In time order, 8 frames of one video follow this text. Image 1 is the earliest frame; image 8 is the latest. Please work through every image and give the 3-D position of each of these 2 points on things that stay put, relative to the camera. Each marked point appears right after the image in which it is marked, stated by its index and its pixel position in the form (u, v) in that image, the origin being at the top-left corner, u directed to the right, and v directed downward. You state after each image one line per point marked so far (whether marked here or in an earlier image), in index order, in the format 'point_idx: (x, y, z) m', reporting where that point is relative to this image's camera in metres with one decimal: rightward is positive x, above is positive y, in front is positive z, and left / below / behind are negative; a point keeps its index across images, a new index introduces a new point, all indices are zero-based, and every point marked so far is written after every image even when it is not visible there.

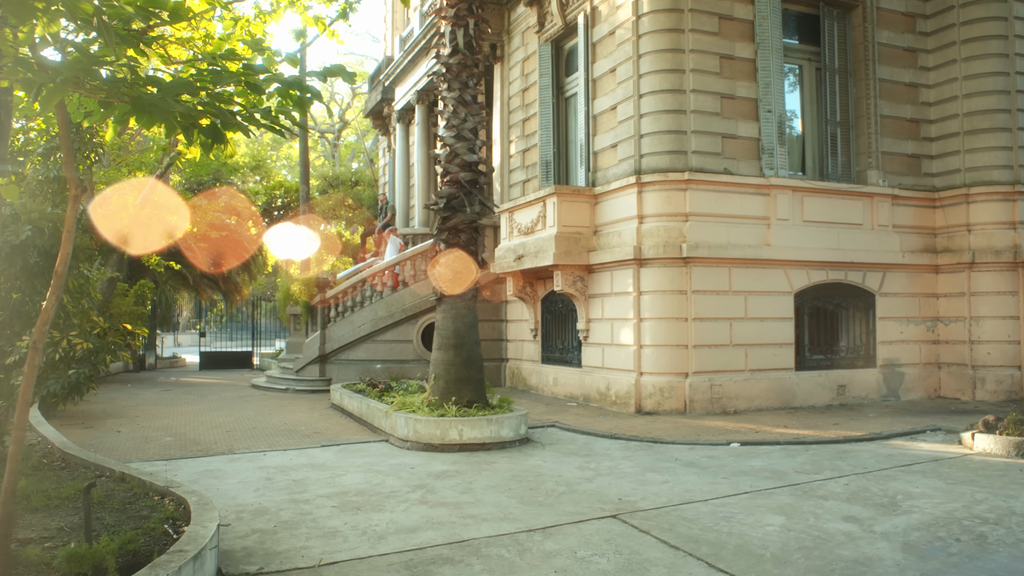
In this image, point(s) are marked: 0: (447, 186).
0: (-0.8, +1.1, +8.4) m
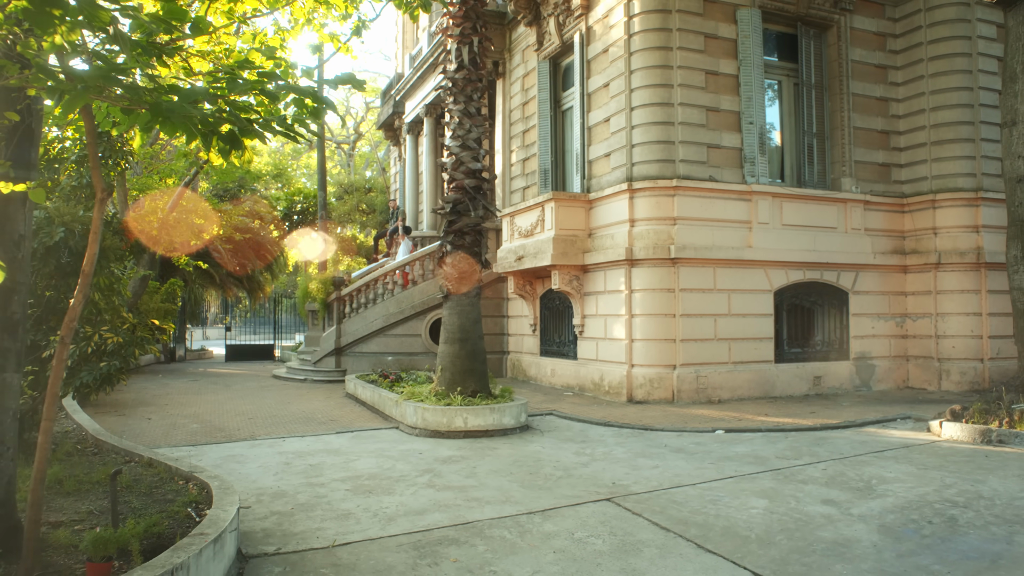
0: (-0.7, +1.2, +8.6) m
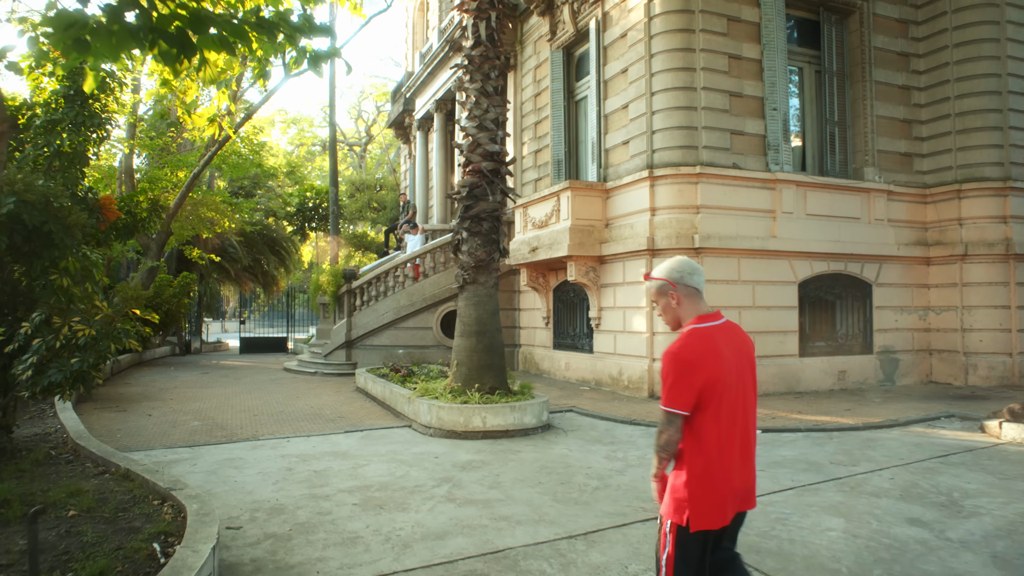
0: (-0.5, +1.3, +8.0) m
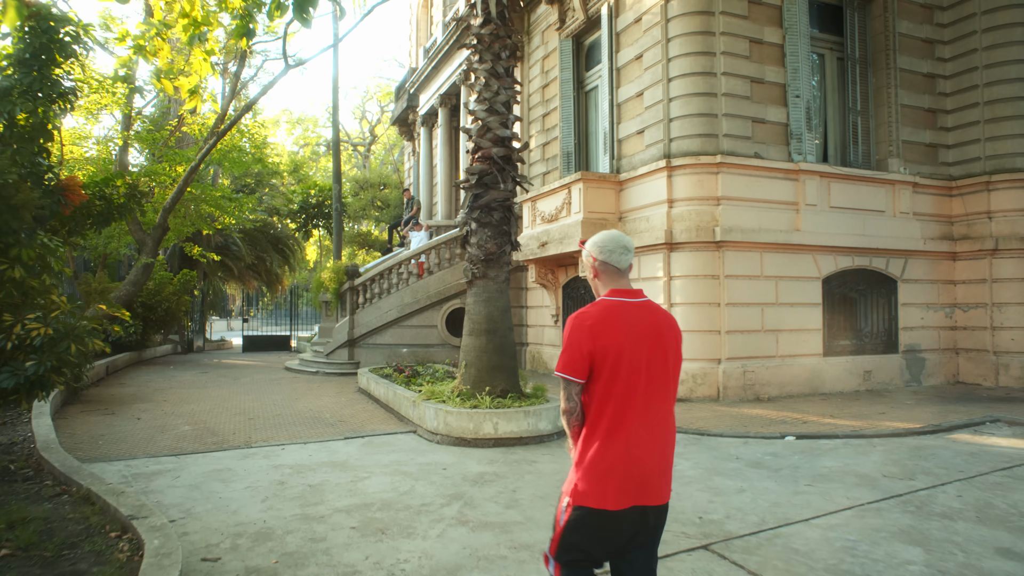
0: (-0.4, +1.4, +7.4) m
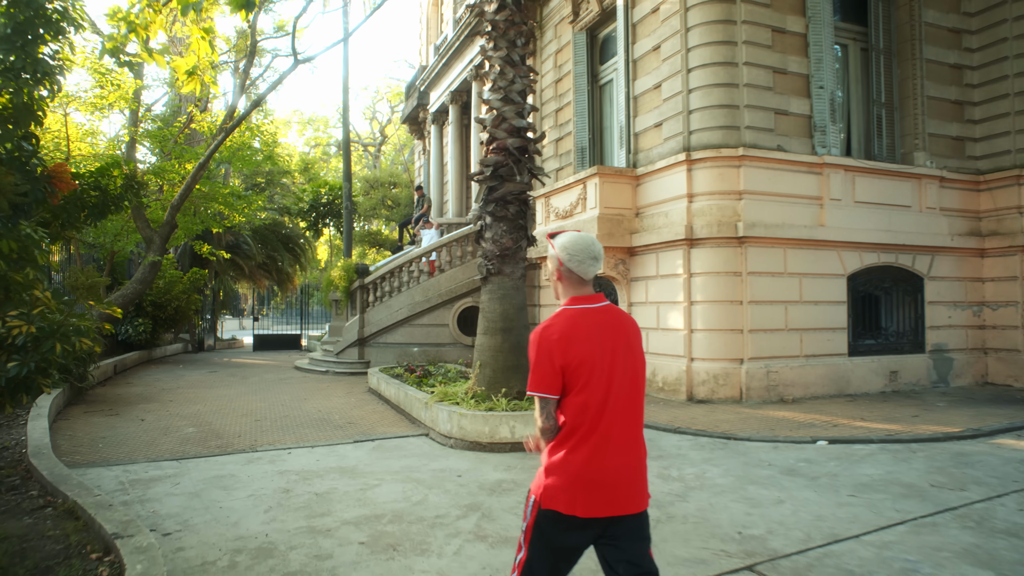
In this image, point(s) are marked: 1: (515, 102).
0: (-0.2, +1.4, +7.1) m
1: (0.0, +2.0, +7.2) m
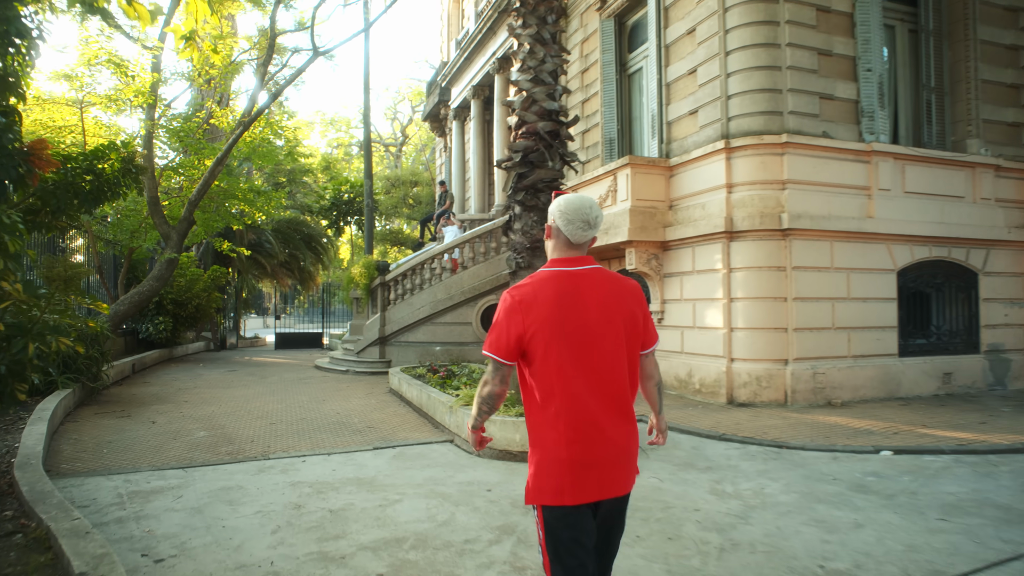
0: (+0.1, +1.4, +6.6) m
1: (+0.3, +2.0, +6.7) m
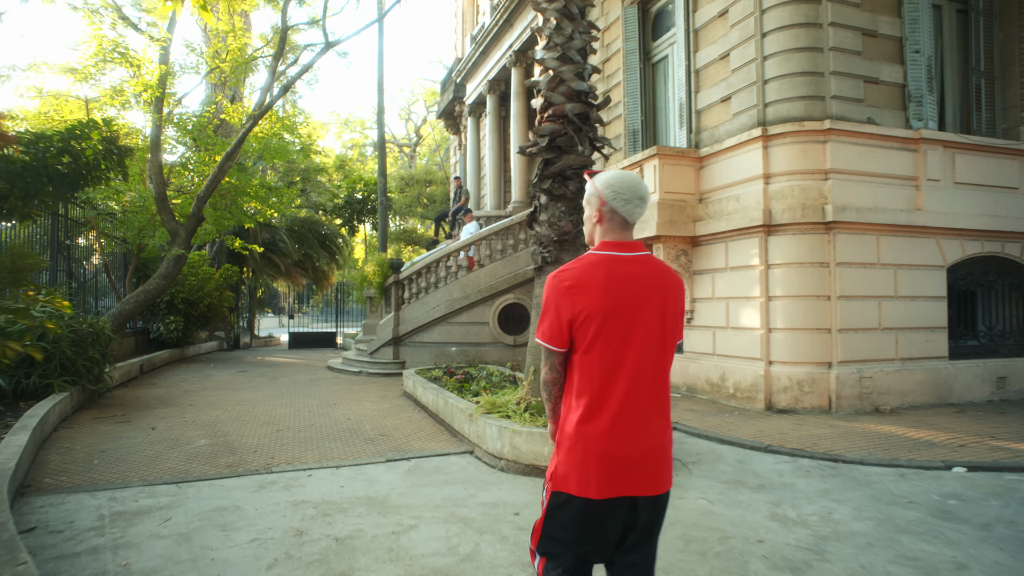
0: (+0.3, +1.5, +6.1) m
1: (+0.6, +2.0, +6.1) m
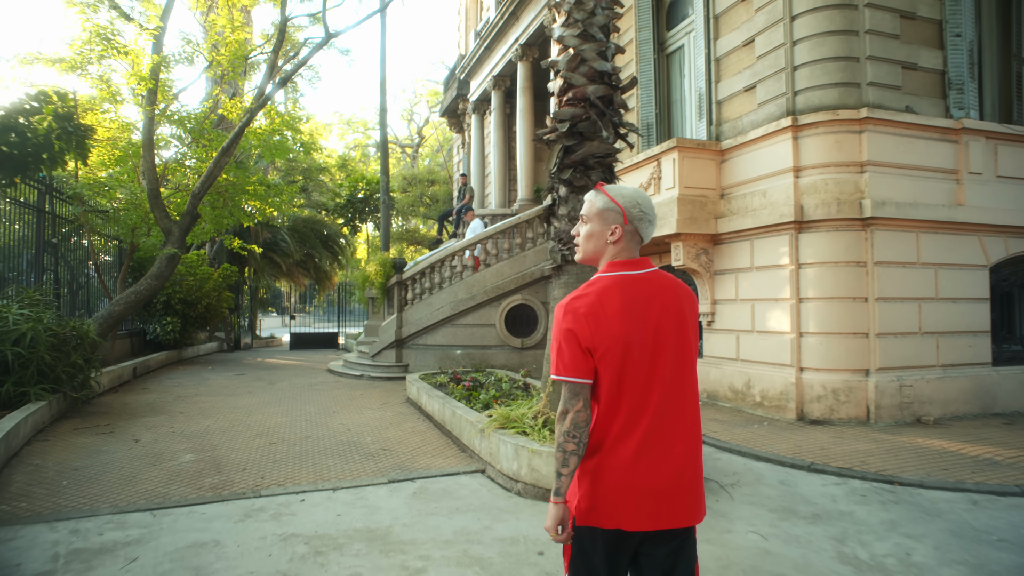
0: (+0.4, +1.5, +5.5) m
1: (+0.7, +2.0, +5.5) m
